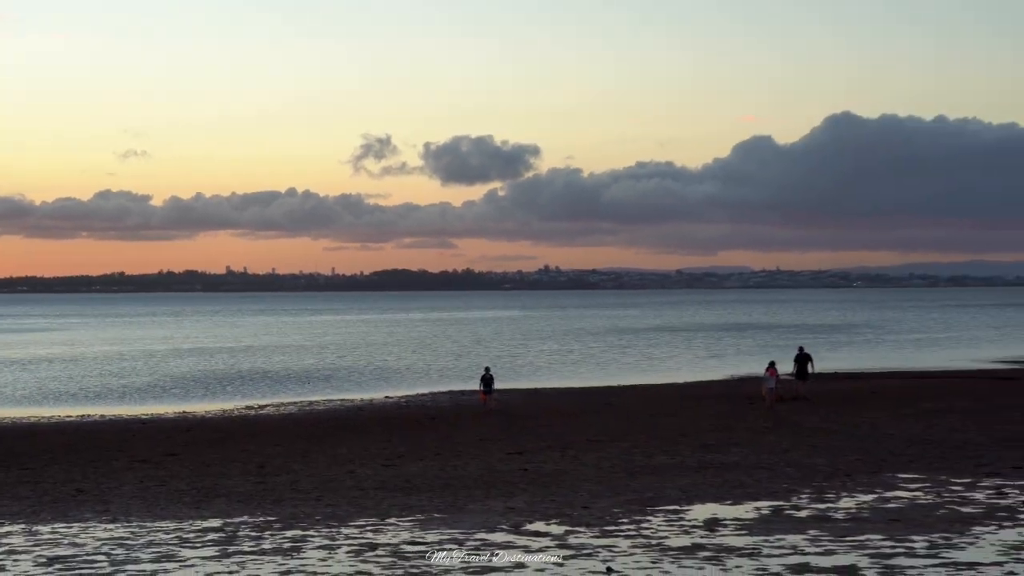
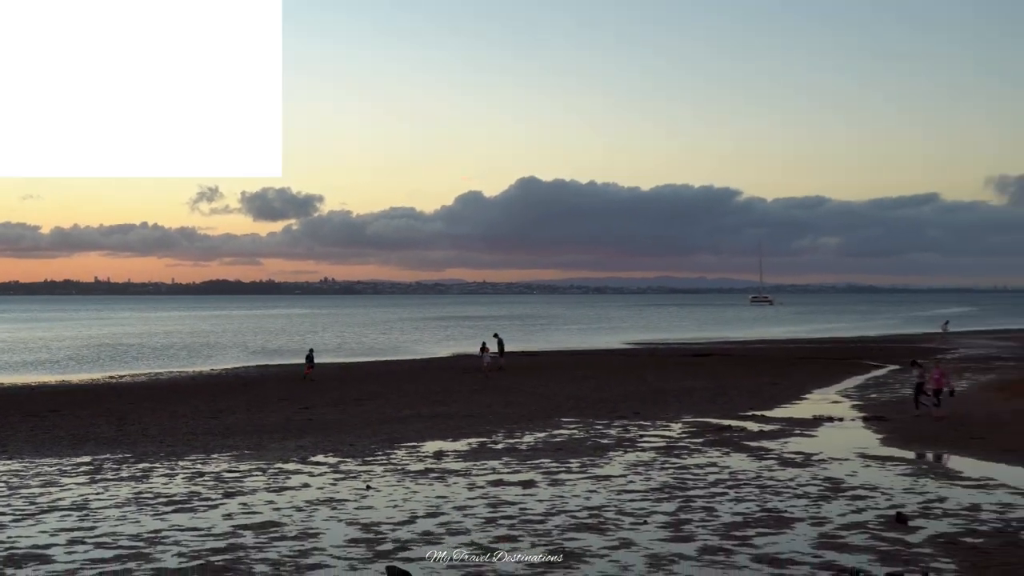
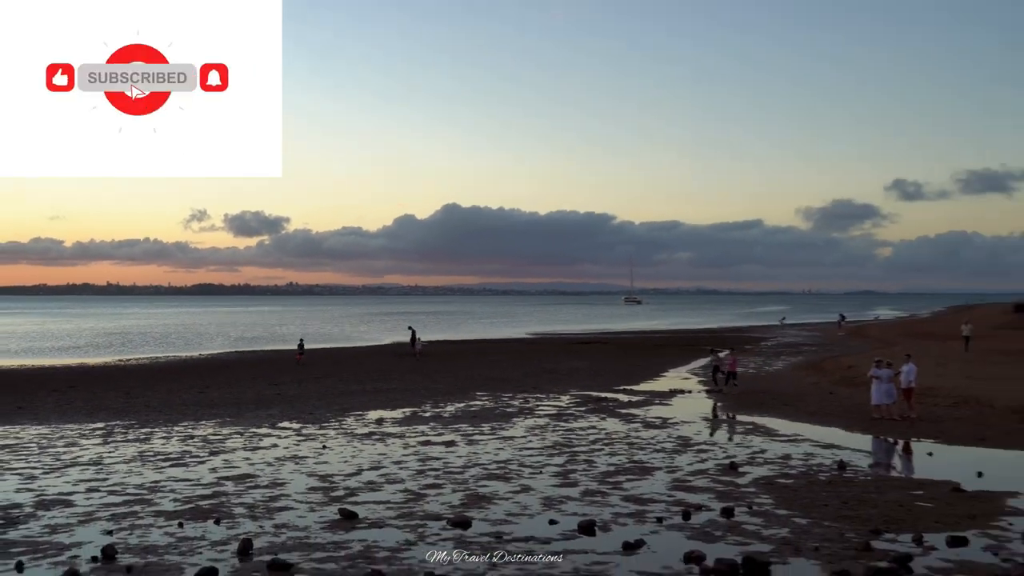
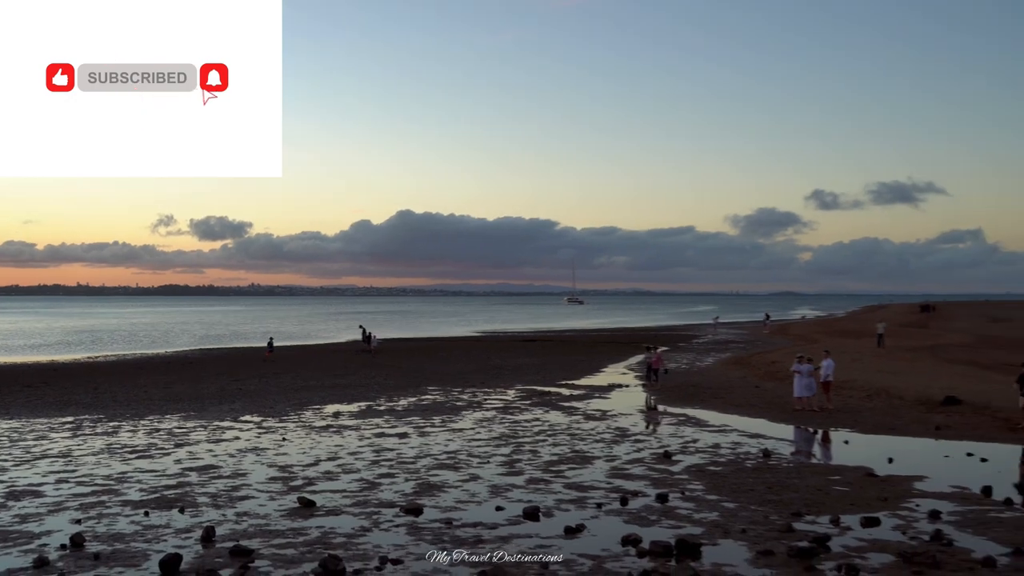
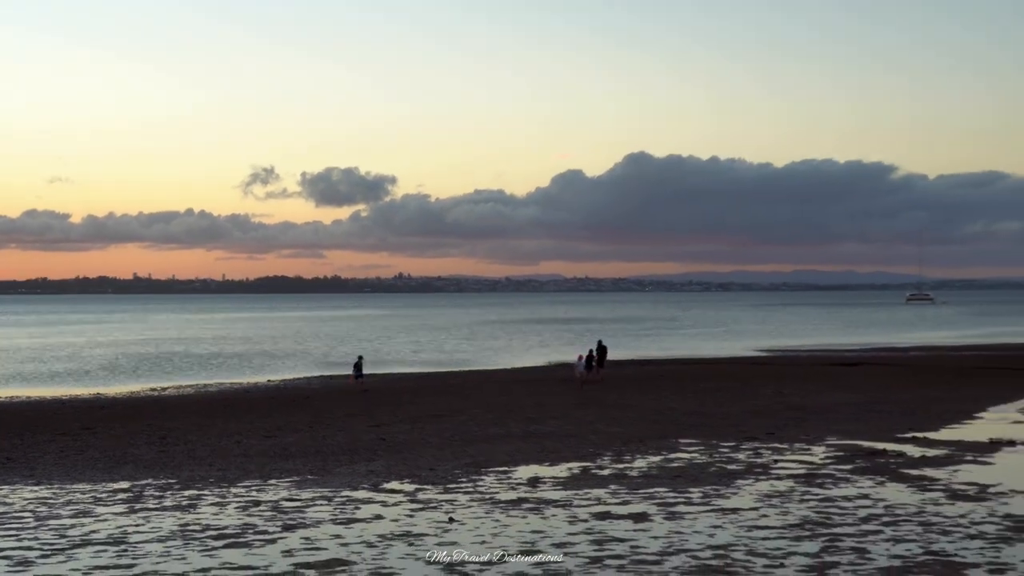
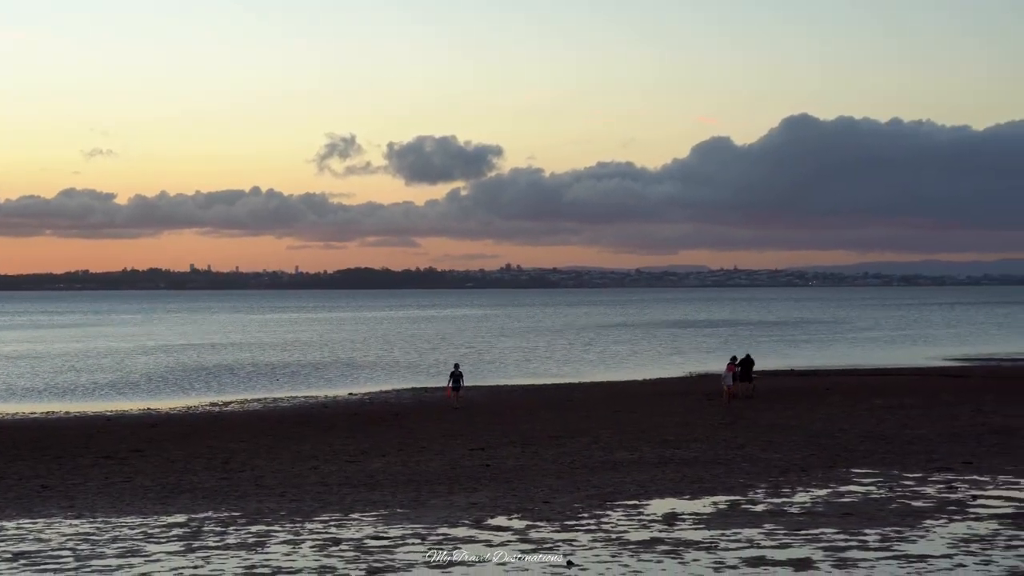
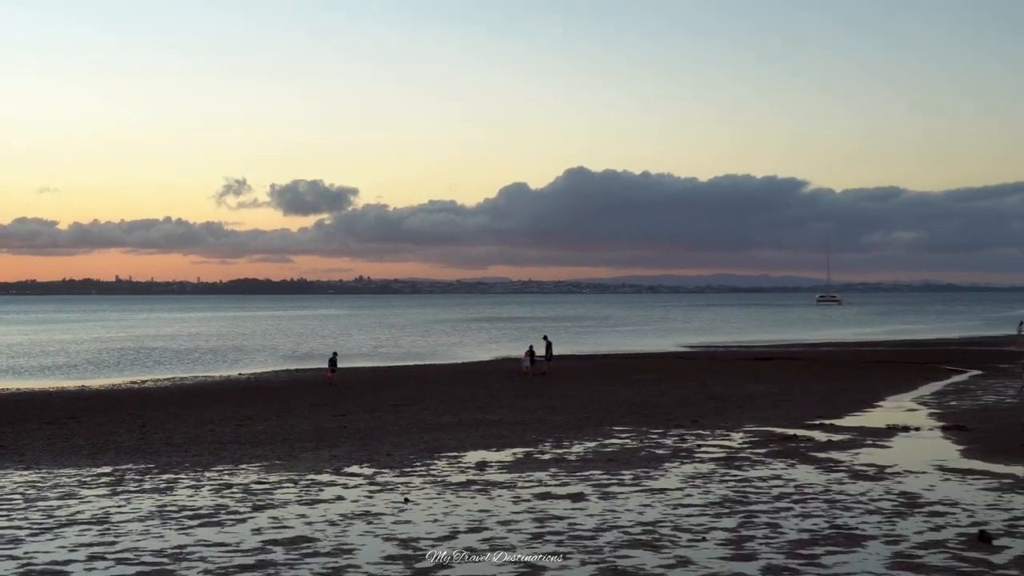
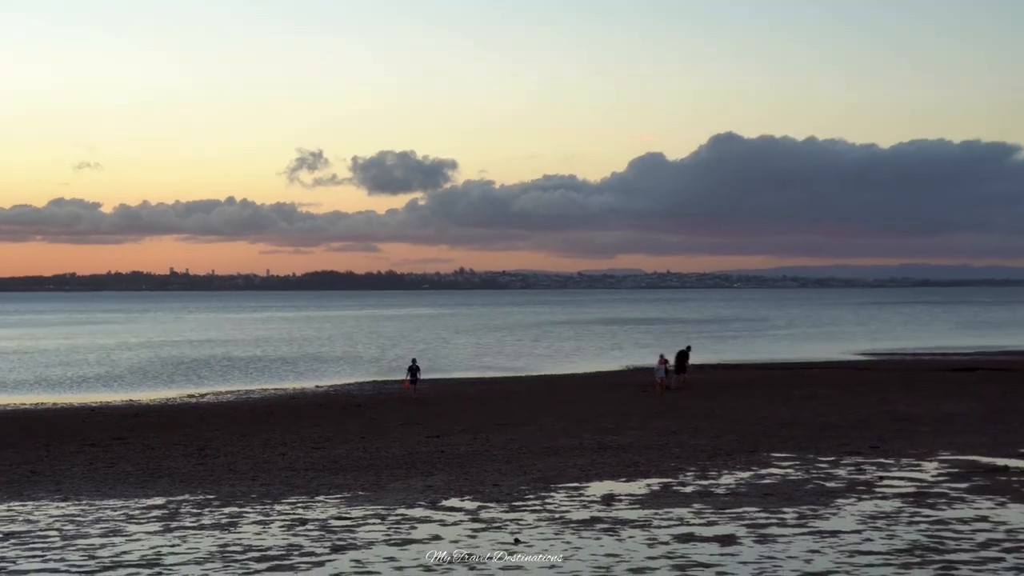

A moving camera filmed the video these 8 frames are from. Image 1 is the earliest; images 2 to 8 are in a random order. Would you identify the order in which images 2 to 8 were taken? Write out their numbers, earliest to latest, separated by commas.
6, 8, 5, 7, 2, 3, 4
